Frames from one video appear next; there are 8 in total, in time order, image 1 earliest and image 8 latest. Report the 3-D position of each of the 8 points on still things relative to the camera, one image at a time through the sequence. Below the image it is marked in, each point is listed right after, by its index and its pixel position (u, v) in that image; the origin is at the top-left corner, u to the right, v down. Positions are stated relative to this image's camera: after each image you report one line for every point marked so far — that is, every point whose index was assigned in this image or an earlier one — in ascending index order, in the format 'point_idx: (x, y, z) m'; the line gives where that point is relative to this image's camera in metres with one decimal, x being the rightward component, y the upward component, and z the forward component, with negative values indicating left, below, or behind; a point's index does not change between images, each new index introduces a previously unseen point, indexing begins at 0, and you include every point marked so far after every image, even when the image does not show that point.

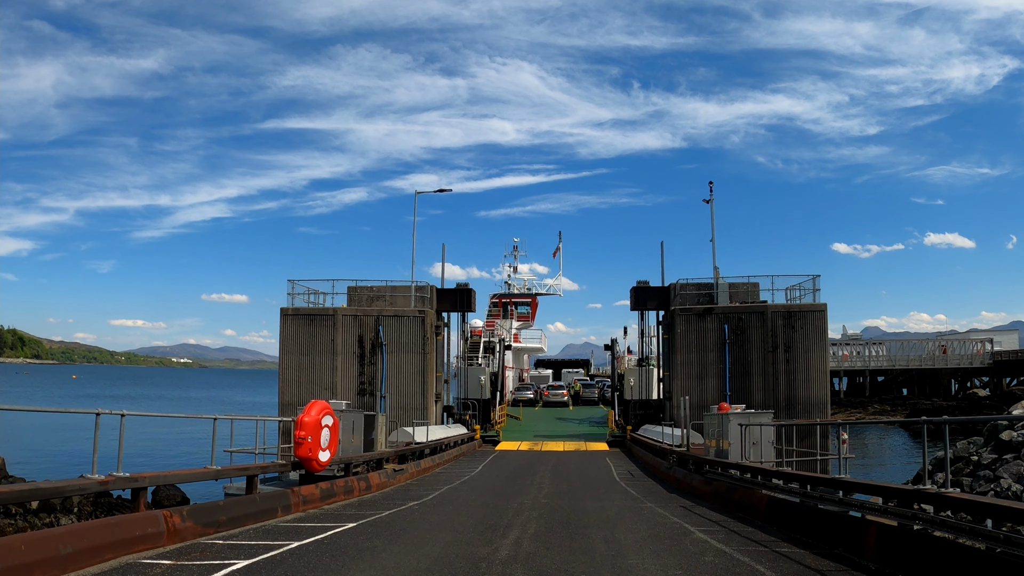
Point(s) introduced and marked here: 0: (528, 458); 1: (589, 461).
0: (+0.5, -4.2, +18.0) m
1: (+1.8, -4.0, +17.1) m
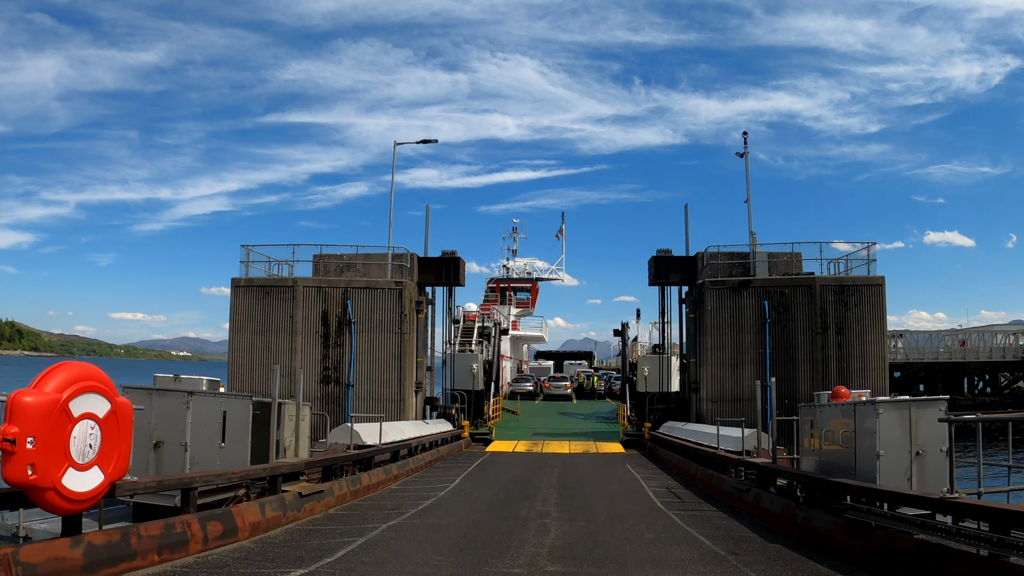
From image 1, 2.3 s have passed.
0: (+0.3, -3.4, +14.0) m
1: (+1.7, -3.2, +13.1) m
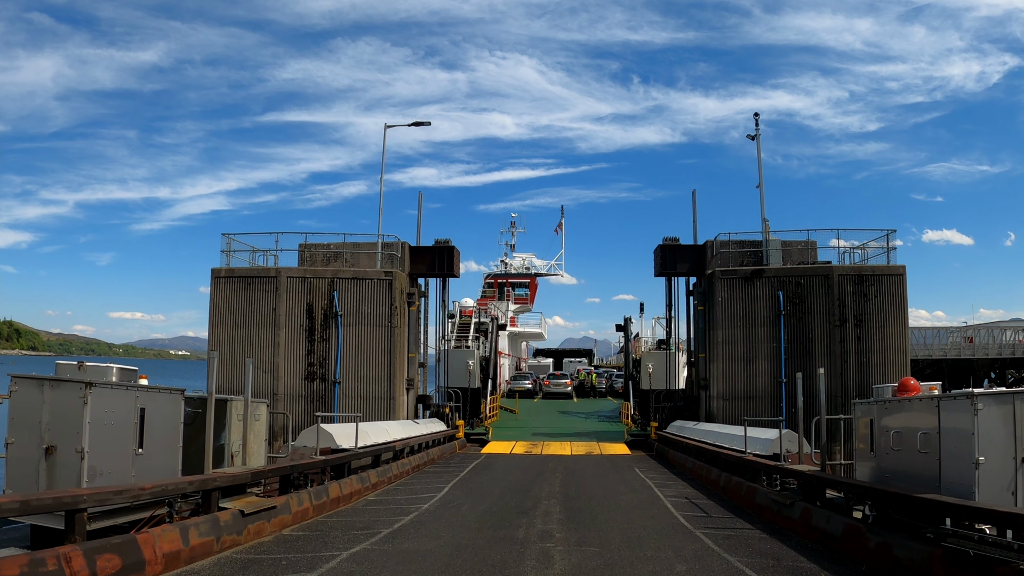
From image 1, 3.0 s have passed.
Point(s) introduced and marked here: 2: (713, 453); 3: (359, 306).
0: (+0.3, -3.1, +12.8) m
1: (+1.6, -3.0, +11.9) m
2: (+2.8, -2.3, +10.3) m
3: (-3.9, -0.4, +18.4) m
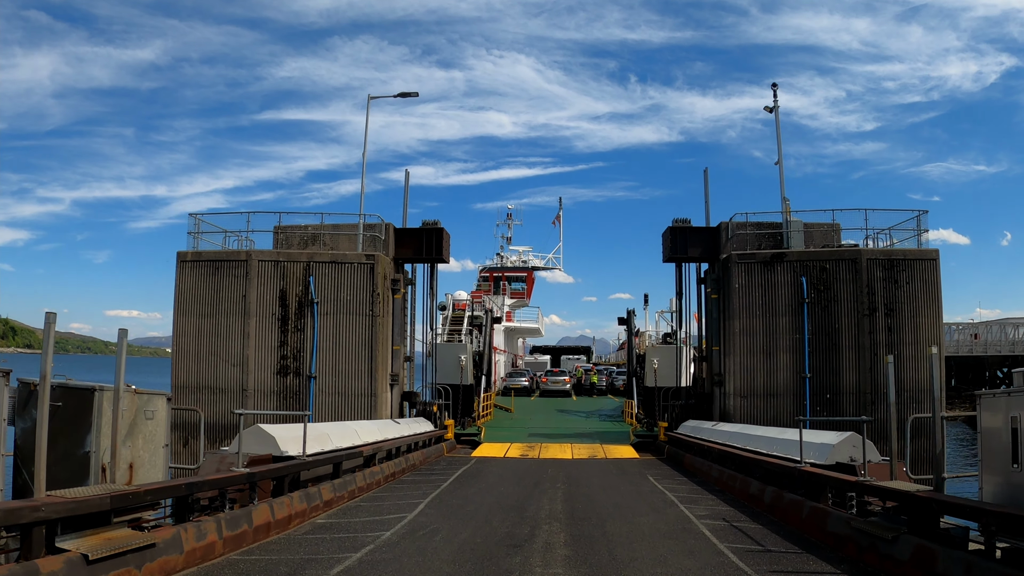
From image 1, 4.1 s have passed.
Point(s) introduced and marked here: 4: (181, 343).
0: (+0.2, -2.8, +11.1) m
1: (+1.5, -2.7, +10.2) m
2: (+2.8, -2.0, +8.6) m
3: (-4.0, -0.1, +16.6) m
4: (-7.7, -1.3, +16.9) m
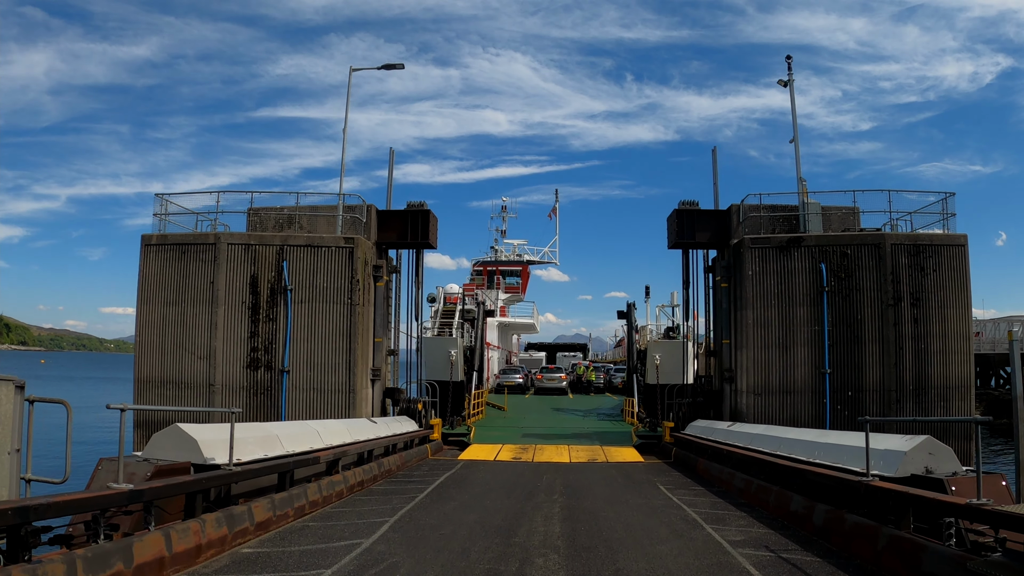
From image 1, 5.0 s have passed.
0: (0.0, -2.5, +9.7) m
1: (+1.4, -2.4, +8.8) m
2: (+2.6, -1.8, +7.2) m
3: (-4.2, +0.2, +15.2) m
4: (-7.8, -1.0, +15.5) m
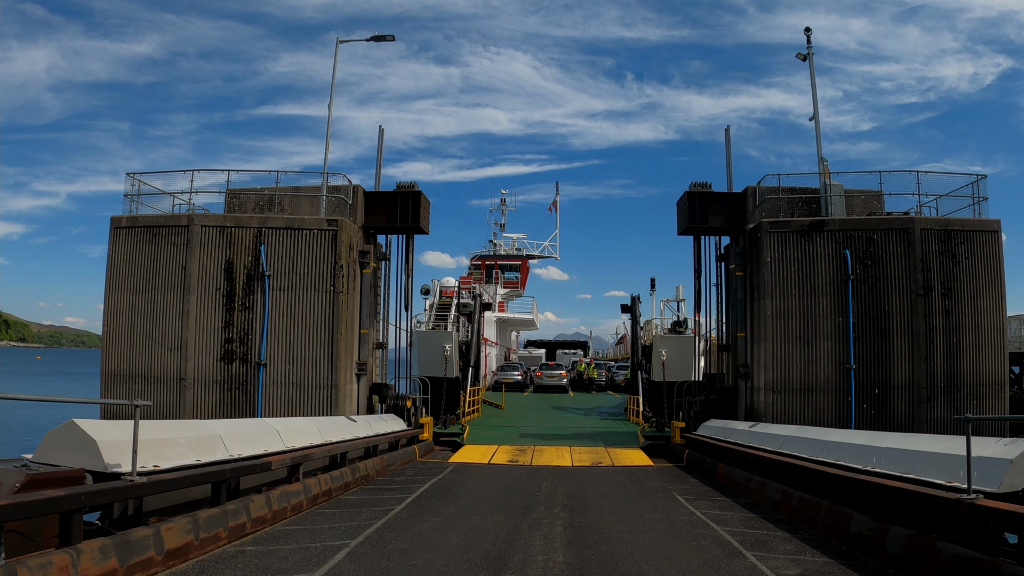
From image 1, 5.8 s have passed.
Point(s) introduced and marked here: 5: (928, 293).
0: (0.0, -2.3, +8.5) m
1: (+1.4, -2.2, +7.6) m
2: (+2.6, -1.5, +6.0) m
3: (-4.2, +0.5, +14.0) m
4: (-7.9, -0.7, +14.3) m
5: (+7.6, -0.1, +13.3) m
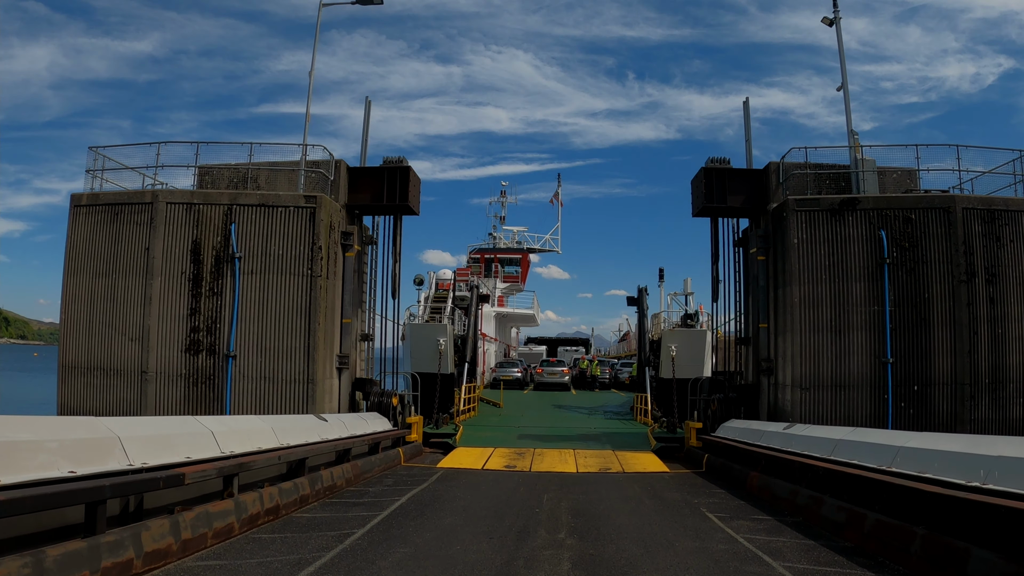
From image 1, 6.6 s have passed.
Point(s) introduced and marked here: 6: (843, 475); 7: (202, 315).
0: (-0.1, -2.1, +7.1) m
1: (+1.3, -1.9, +6.2) m
2: (+2.5, -1.3, +4.6) m
3: (-4.2, +0.7, +12.7) m
4: (-7.9, -0.4, +12.9) m
5: (+7.6, +0.1, +11.9) m
6: (+2.6, -1.5, +5.6) m
7: (-5.3, -0.5, +12.4) m
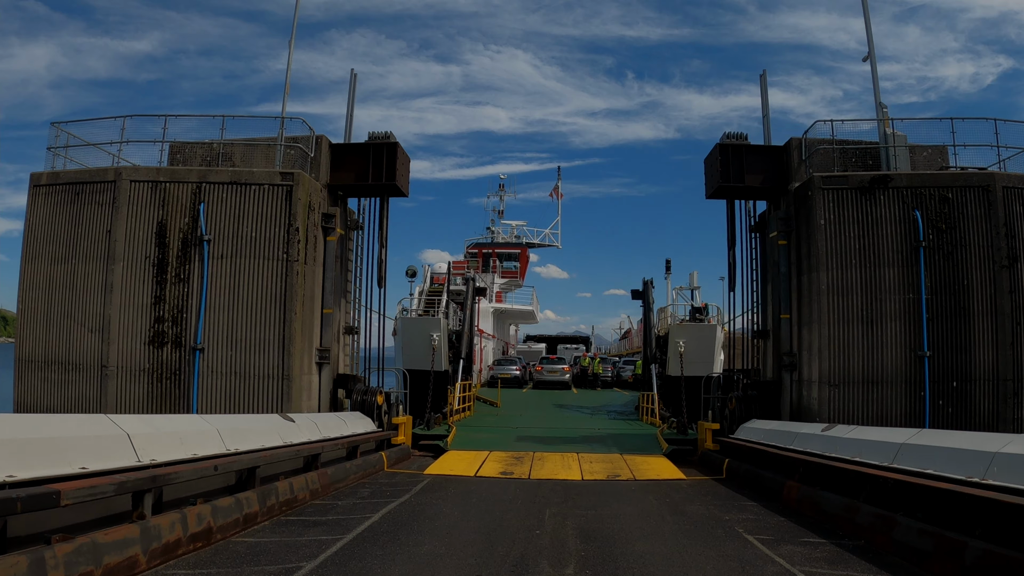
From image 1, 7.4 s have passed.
0: (-0.1, -1.9, +6.0) m
1: (+1.3, -1.7, +5.1) m
2: (+2.5, -1.1, +3.5) m
3: (-4.3, +0.9, +11.5) m
4: (-8.0, -0.2, +11.8) m
5: (+7.5, +0.3, +10.8) m
6: (+2.5, -1.3, +4.5) m
7: (-5.3, -0.3, +11.3) m
